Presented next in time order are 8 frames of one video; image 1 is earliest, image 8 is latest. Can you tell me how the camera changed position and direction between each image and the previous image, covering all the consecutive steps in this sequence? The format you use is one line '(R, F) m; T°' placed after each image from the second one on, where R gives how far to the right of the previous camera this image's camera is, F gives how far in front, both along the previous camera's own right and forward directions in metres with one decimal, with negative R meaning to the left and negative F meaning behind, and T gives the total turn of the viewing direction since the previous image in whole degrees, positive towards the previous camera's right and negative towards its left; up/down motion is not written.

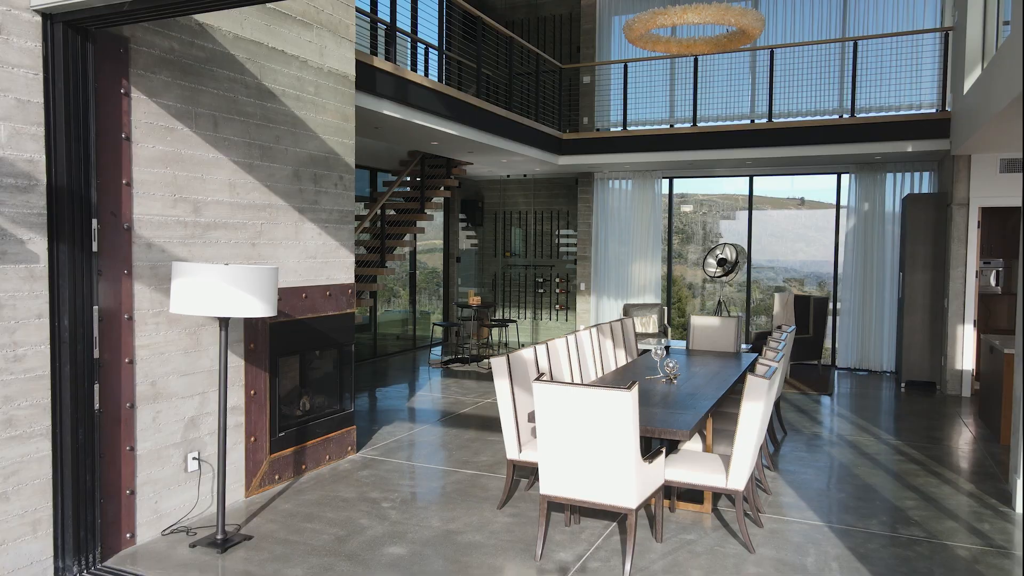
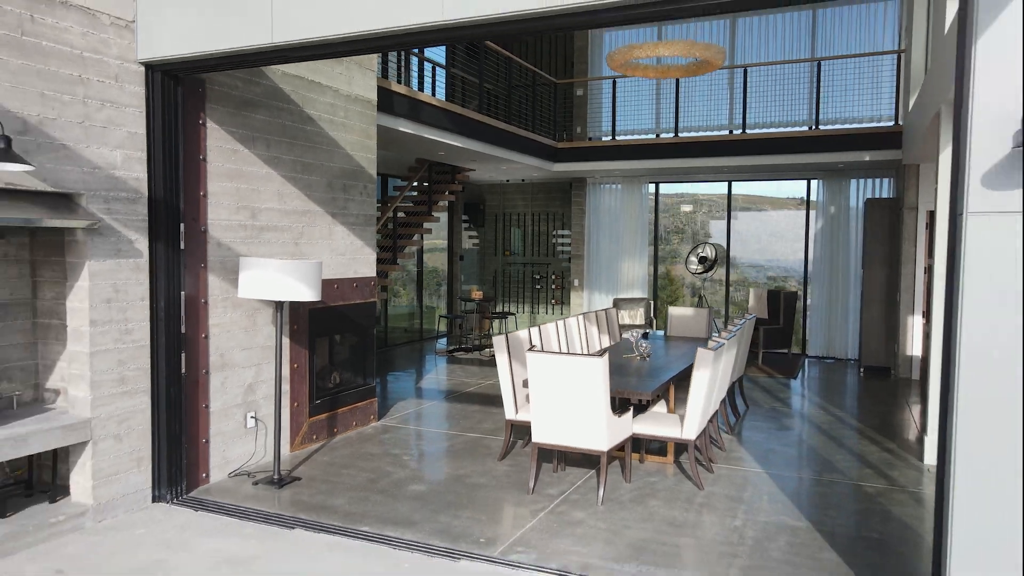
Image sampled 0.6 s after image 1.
(0.0, -1.0) m; 0°
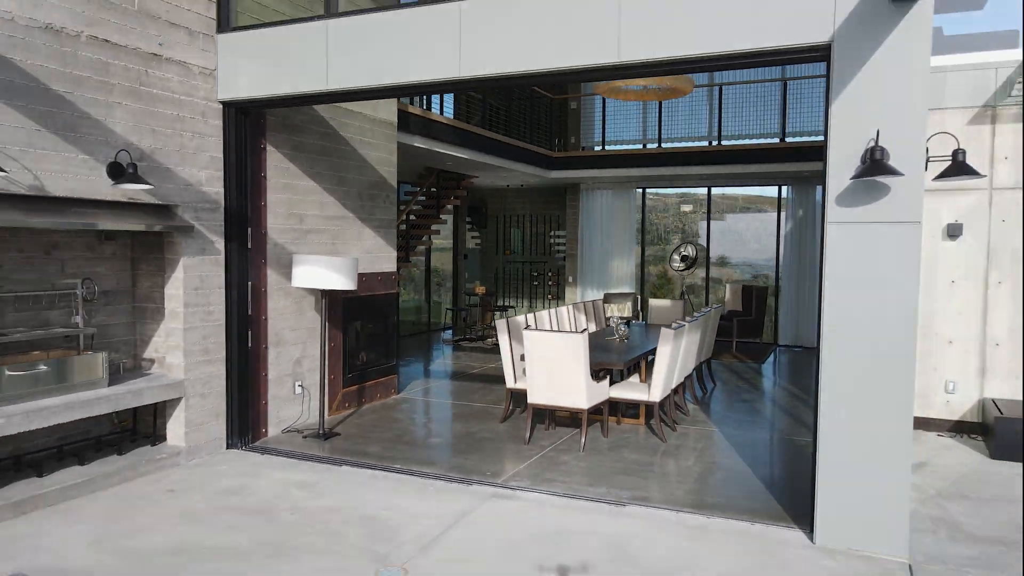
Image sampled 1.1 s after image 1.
(0.0, -1.2) m; 0°
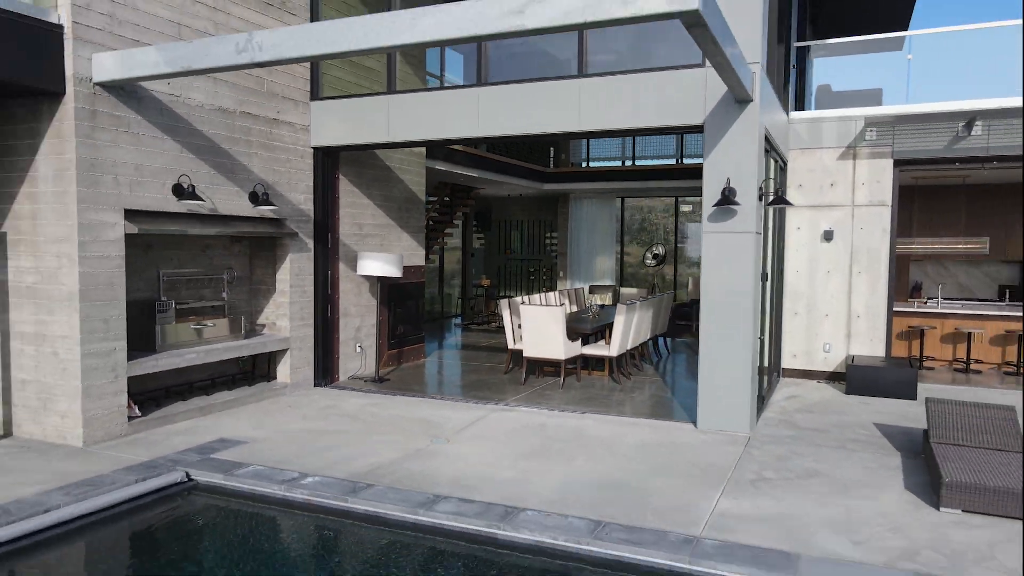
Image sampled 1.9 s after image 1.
(0.0, -2.5) m; 0°
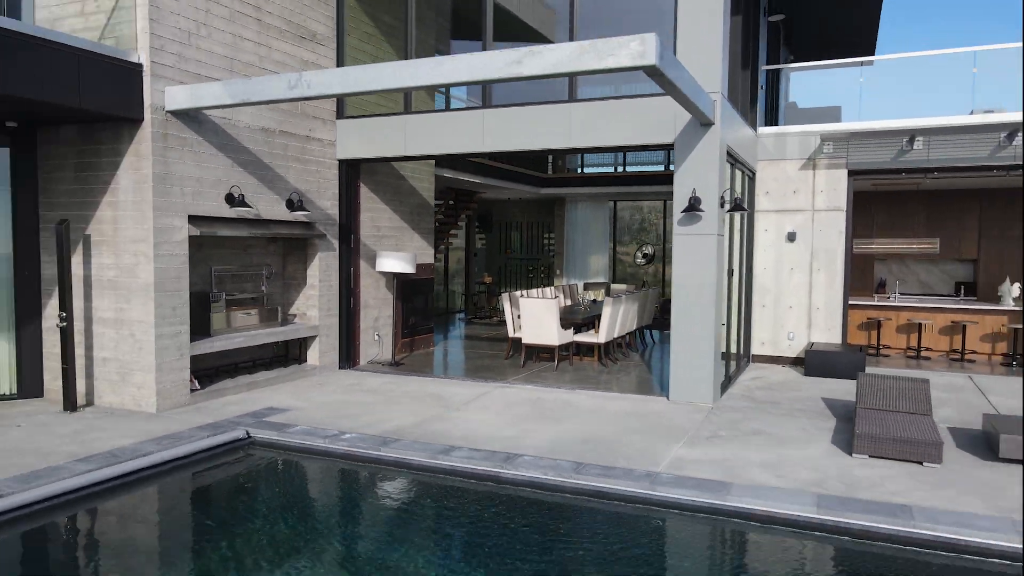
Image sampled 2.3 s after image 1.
(0.0, -1.1) m; 0°
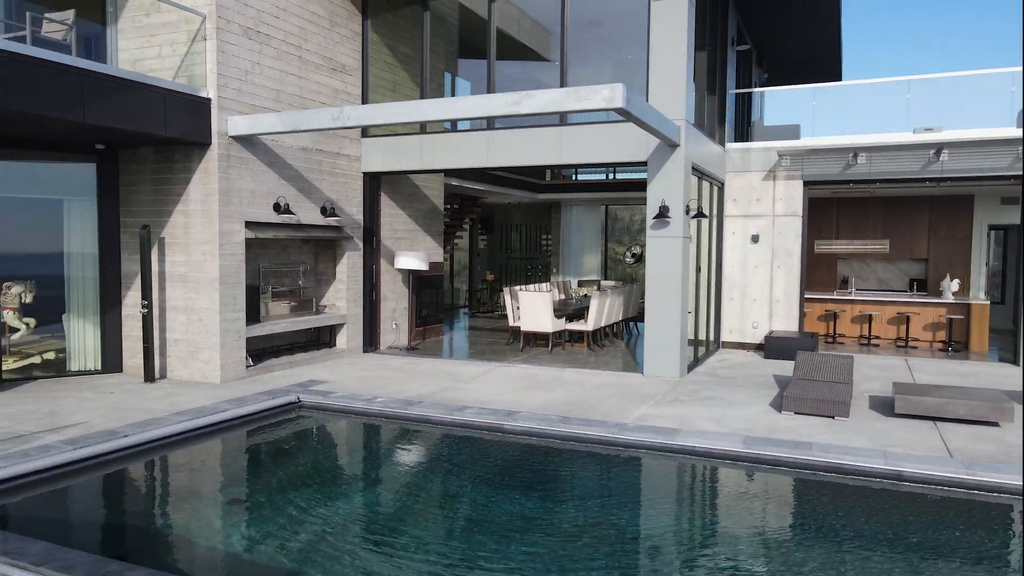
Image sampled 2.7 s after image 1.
(0.0, -1.5) m; 0°
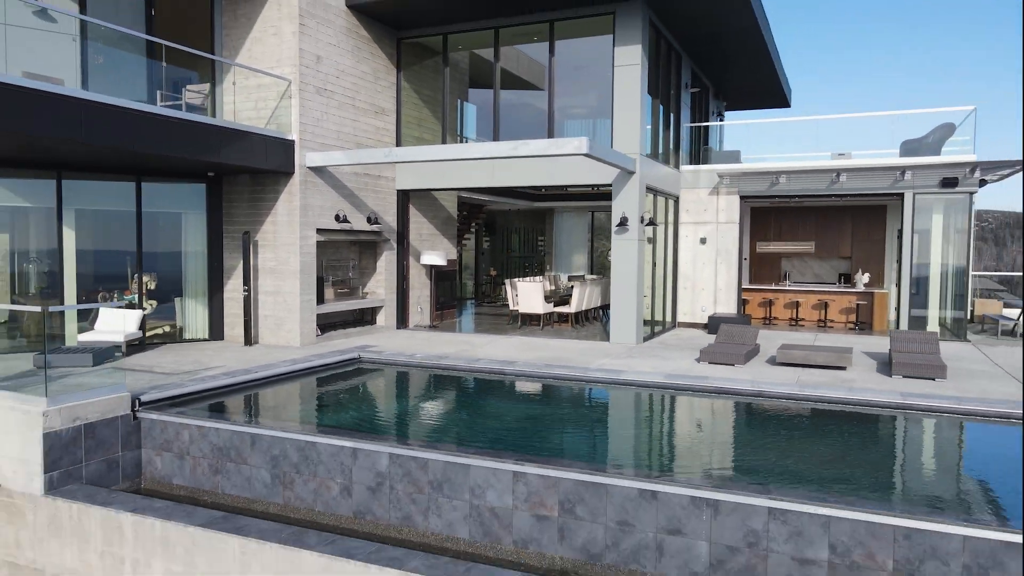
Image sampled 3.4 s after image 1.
(0.0, -3.1) m; 0°
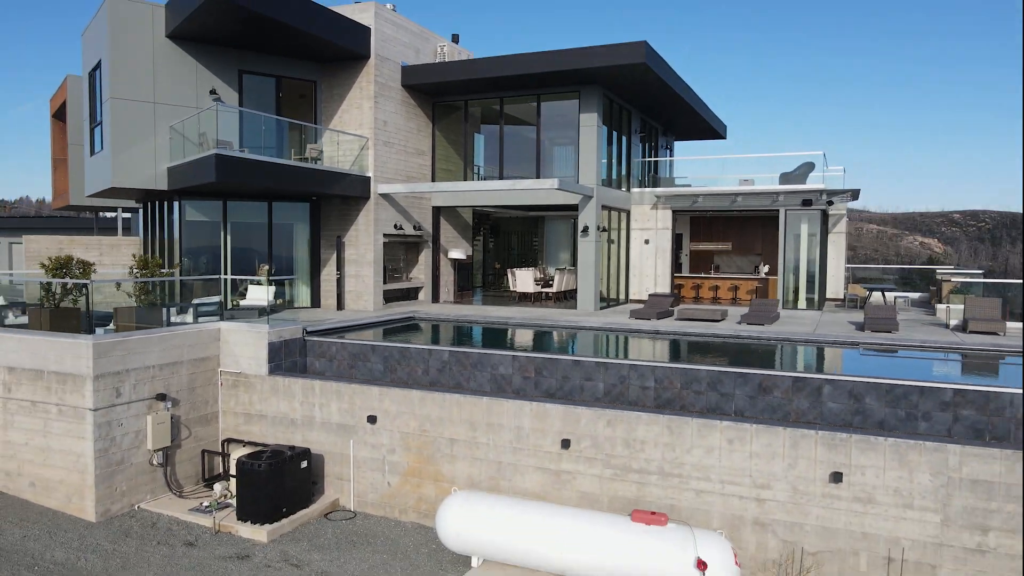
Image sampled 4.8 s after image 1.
(0.0, -6.0) m; 0°
